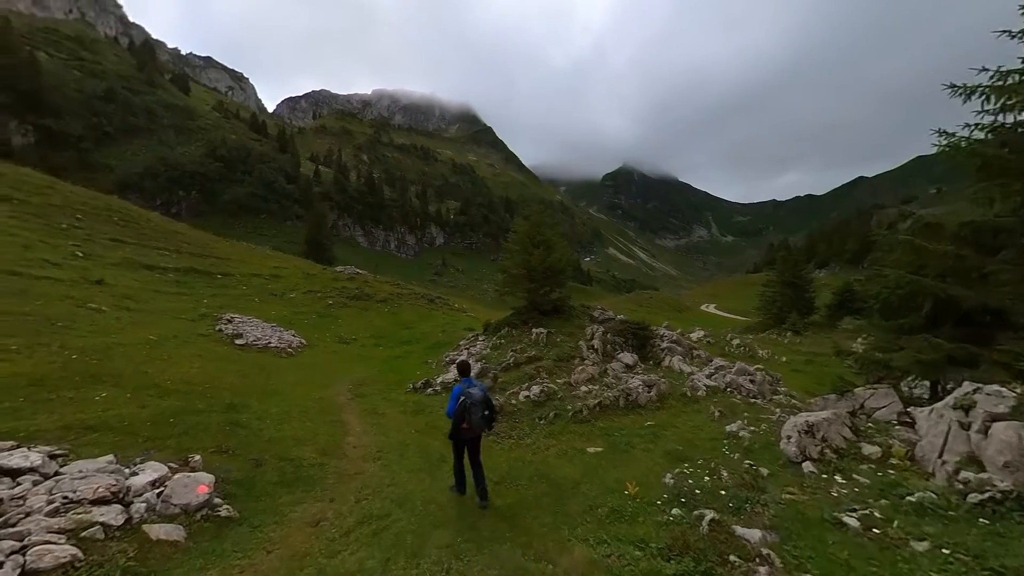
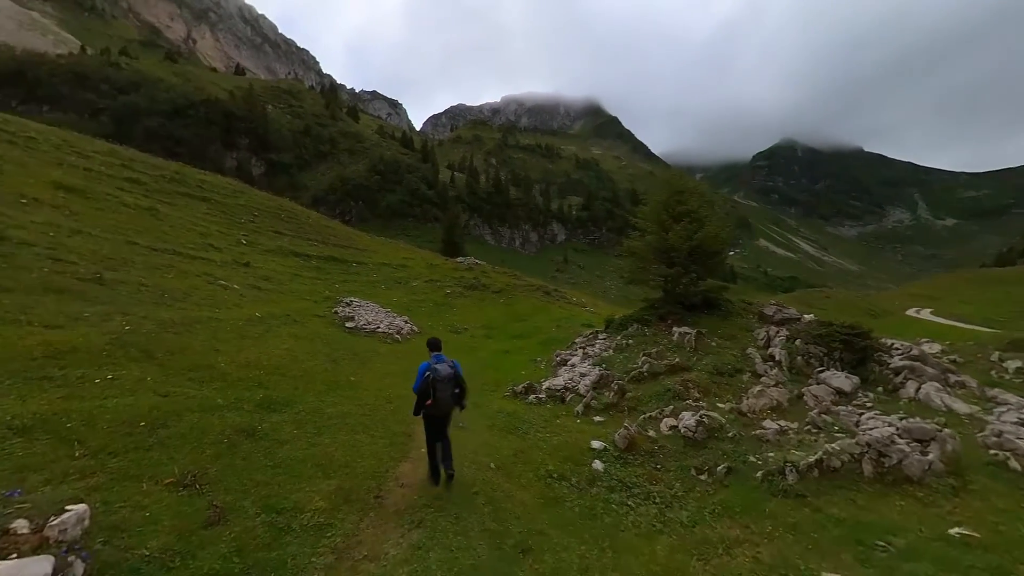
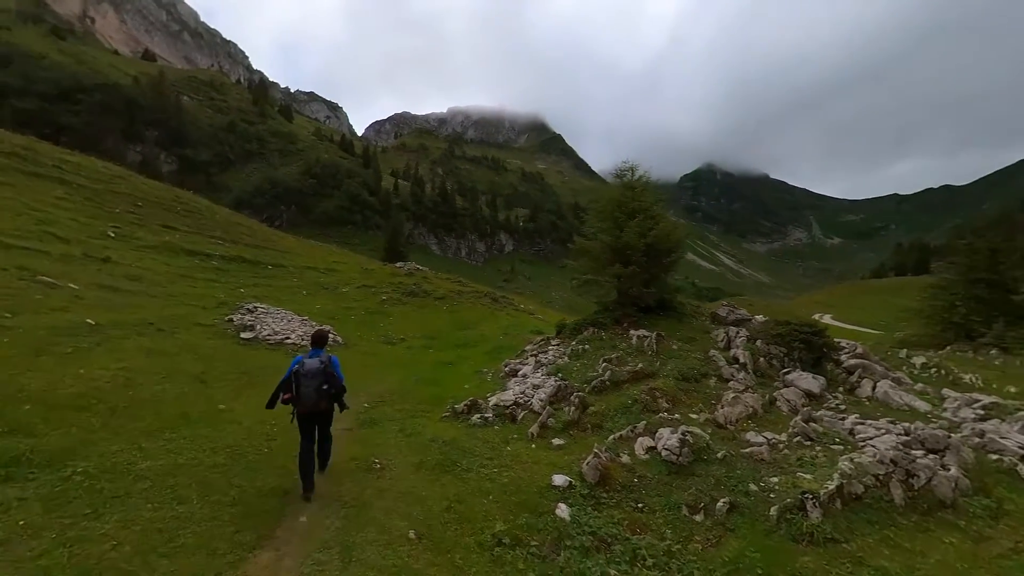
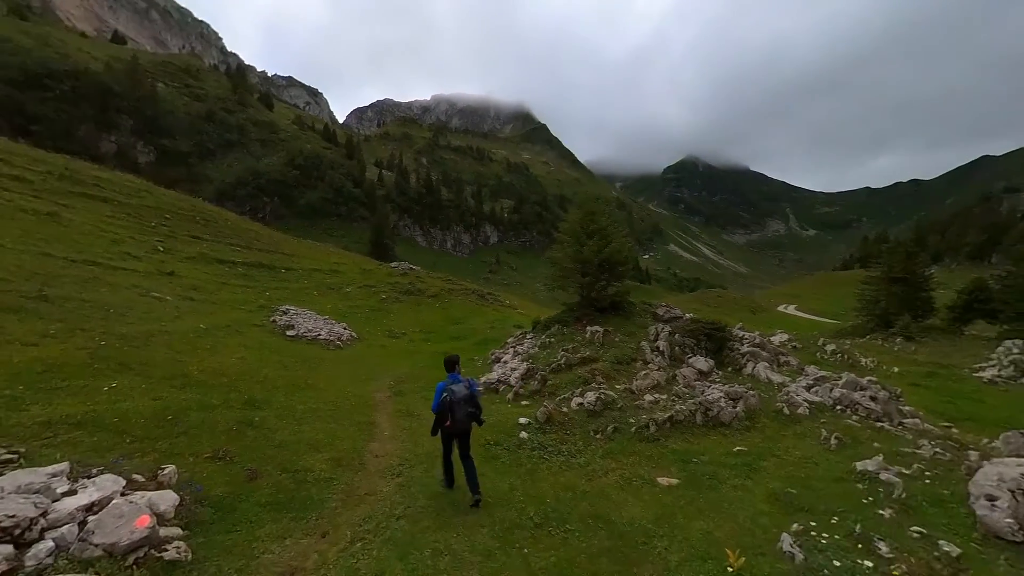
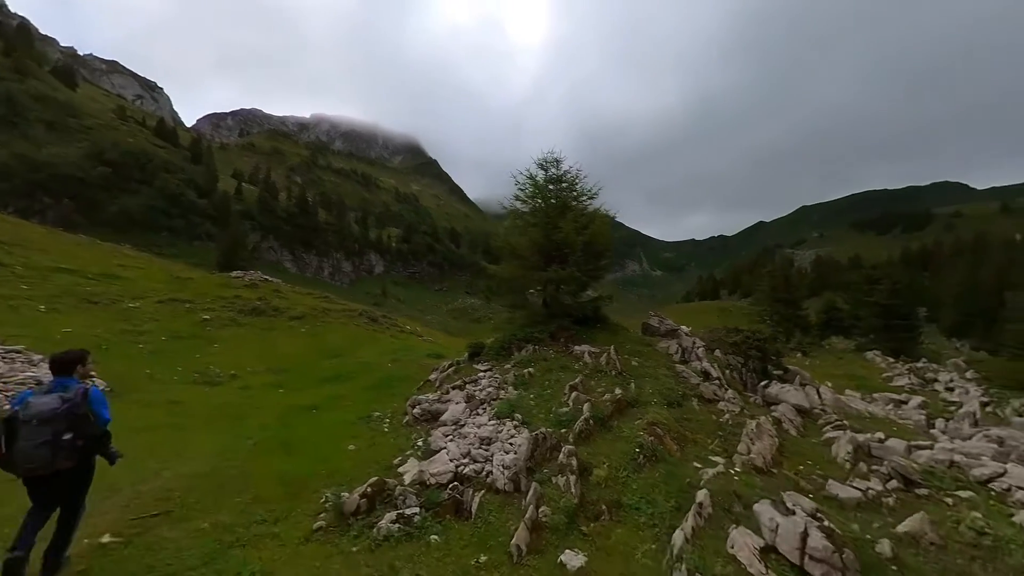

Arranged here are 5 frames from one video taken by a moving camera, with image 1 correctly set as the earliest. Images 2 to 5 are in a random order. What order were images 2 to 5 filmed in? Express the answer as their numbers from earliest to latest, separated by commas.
4, 2, 3, 5
